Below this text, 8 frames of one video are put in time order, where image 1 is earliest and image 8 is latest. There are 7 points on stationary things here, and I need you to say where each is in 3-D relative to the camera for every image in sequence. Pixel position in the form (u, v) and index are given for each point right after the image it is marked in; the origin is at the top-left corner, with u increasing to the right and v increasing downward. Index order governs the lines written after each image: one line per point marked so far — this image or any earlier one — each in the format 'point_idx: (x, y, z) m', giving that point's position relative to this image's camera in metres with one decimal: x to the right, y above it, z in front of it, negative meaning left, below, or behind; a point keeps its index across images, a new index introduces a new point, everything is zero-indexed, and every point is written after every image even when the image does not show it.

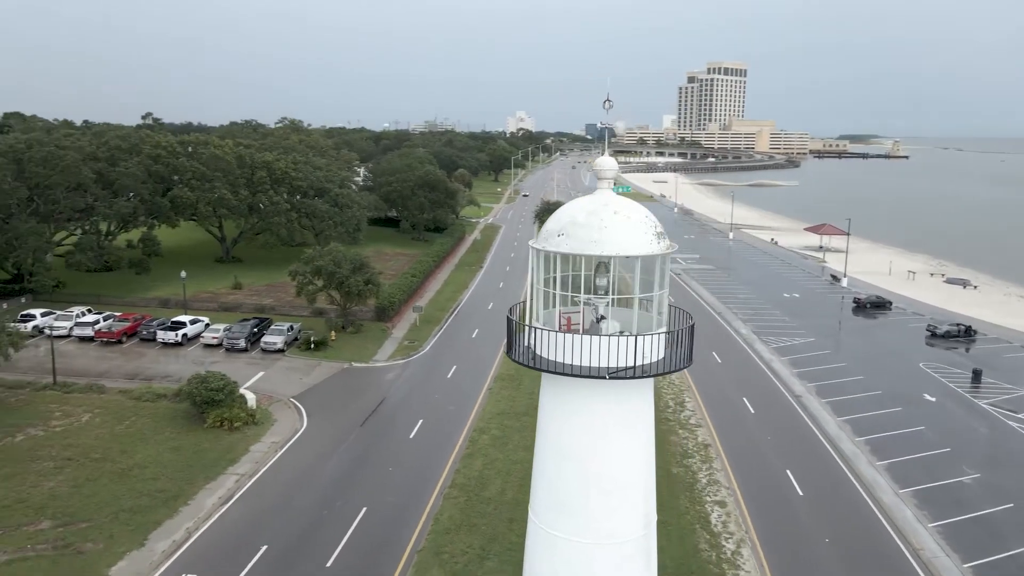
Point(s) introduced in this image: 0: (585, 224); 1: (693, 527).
0: (+0.8, +0.6, +7.5) m
1: (+4.8, -6.3, +19.5) m
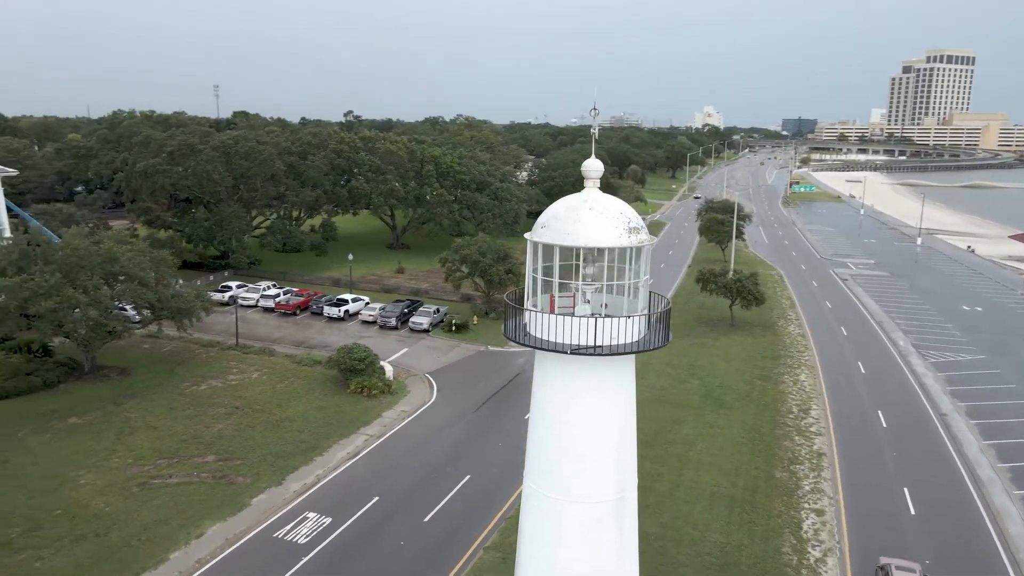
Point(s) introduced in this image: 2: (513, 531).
0: (+0.6, +0.8, +8.6) m
1: (+7.0, -6.4, +19.3) m
2: (0.0, -6.3, +19.3) m
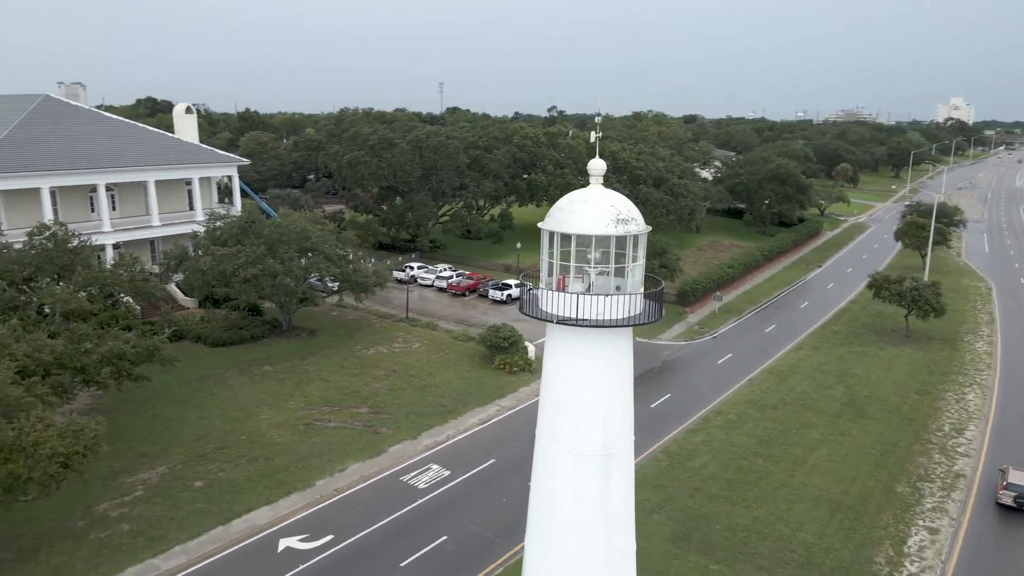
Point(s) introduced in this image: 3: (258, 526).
0: (+0.7, +1.1, +10.1) m
1: (+9.4, -6.5, +18.8) m
2: (+2.7, -6.0, +20.7) m
3: (-6.7, -6.3, +19.5) m
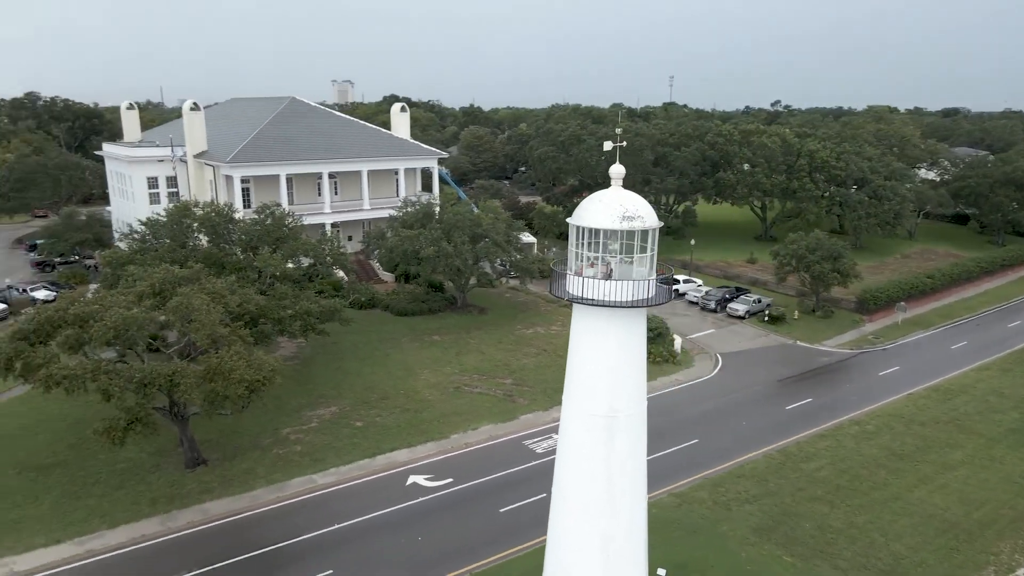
0: (+1.2, +1.3, +12.0) m
1: (+11.5, -6.8, +18.0) m
2: (+5.7, -5.9, +21.7) m
3: (-3.7, -5.5, +23.3) m
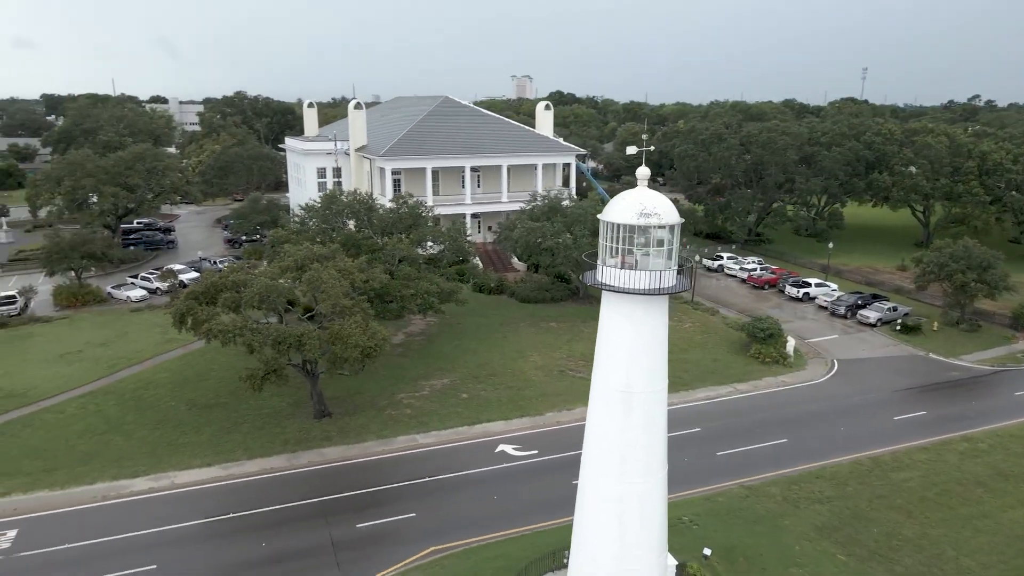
0: (+1.9, +1.5, +13.6) m
1: (+12.8, -7.1, +17.1) m
2: (+8.0, -5.9, +22.1) m
3: (-0.7, -5.0, +25.7) m
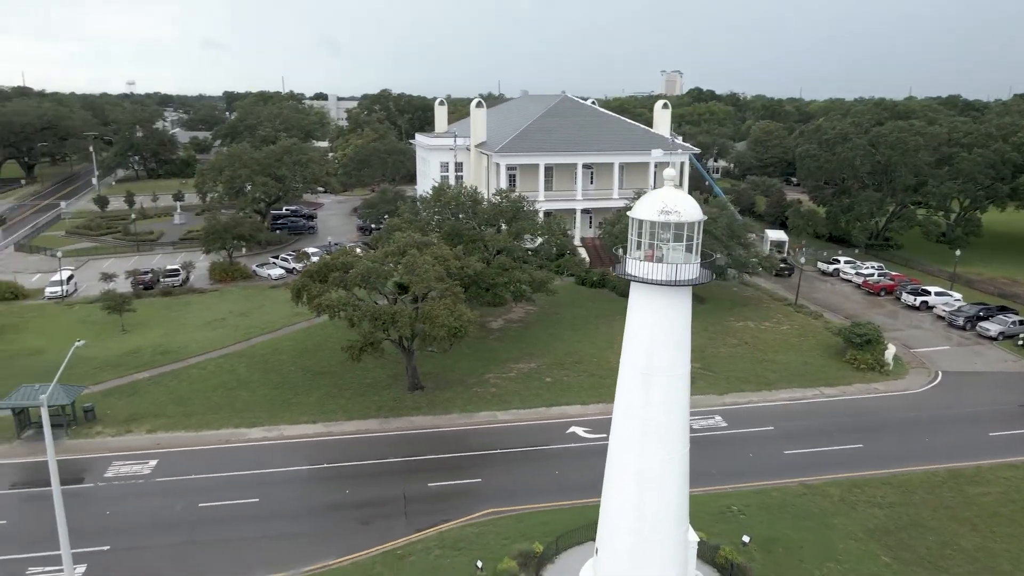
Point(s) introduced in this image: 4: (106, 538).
0: (+2.6, +1.7, +14.8) m
1: (+13.6, -7.4, +16.4) m
2: (+9.8, -5.9, +22.1) m
3: (+2.0, -4.7, +27.3) m
4: (-10.9, -6.7, +19.8) m
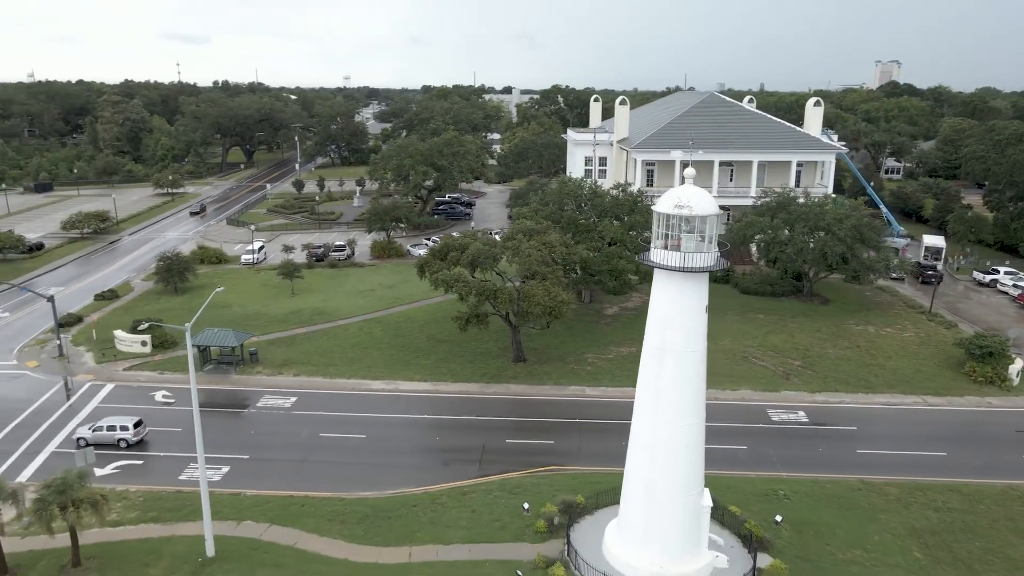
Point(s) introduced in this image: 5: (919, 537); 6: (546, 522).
0: (+3.4, +2.1, +16.8) m
1: (+14.0, -7.7, +15.8) m
2: (+11.8, -6.0, +22.2) m
3: (+5.5, -4.3, +29.1) m
4: (-8.9, -5.5, +25.0) m
5: (+10.8, -6.6, +19.6) m
6: (+0.9, -6.3, +20.0) m
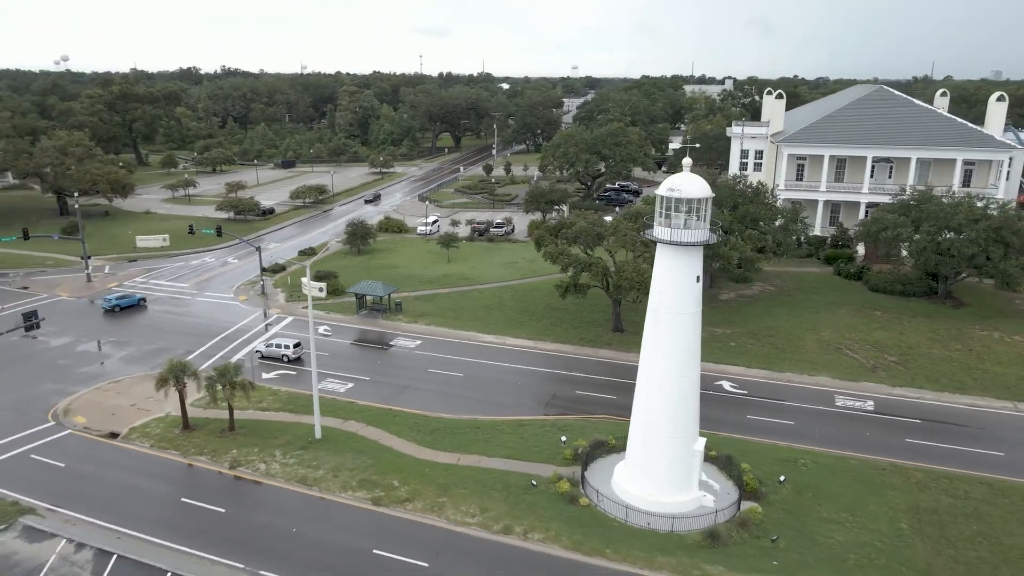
0: (+4.2, +2.9, +19.9) m
1: (+13.2, -7.7, +16.2) m
2: (+13.1, -5.8, +22.9) m
3: (+9.2, -3.6, +31.3) m
4: (-5.9, -3.7, +31.4) m
5: (+11.4, -6.4, +20.7) m
6: (+2.0, -5.3, +23.8) m
